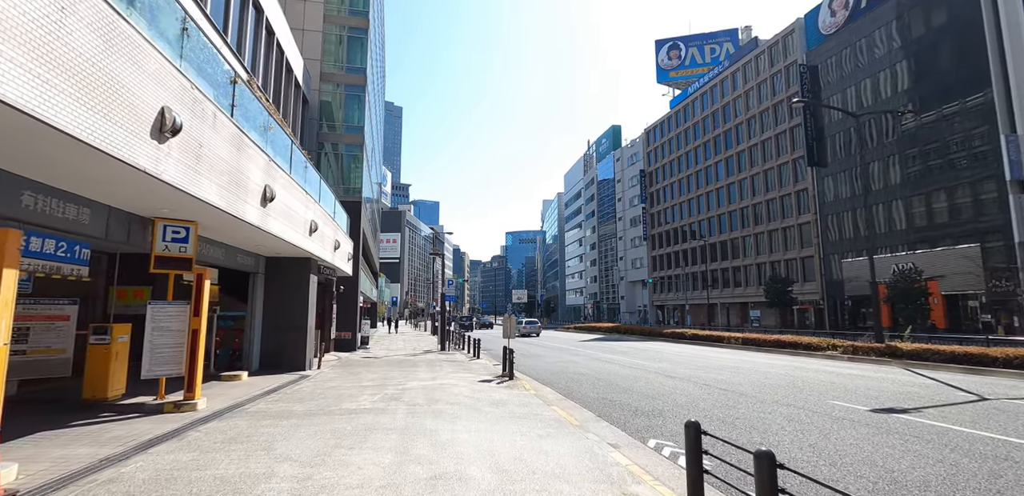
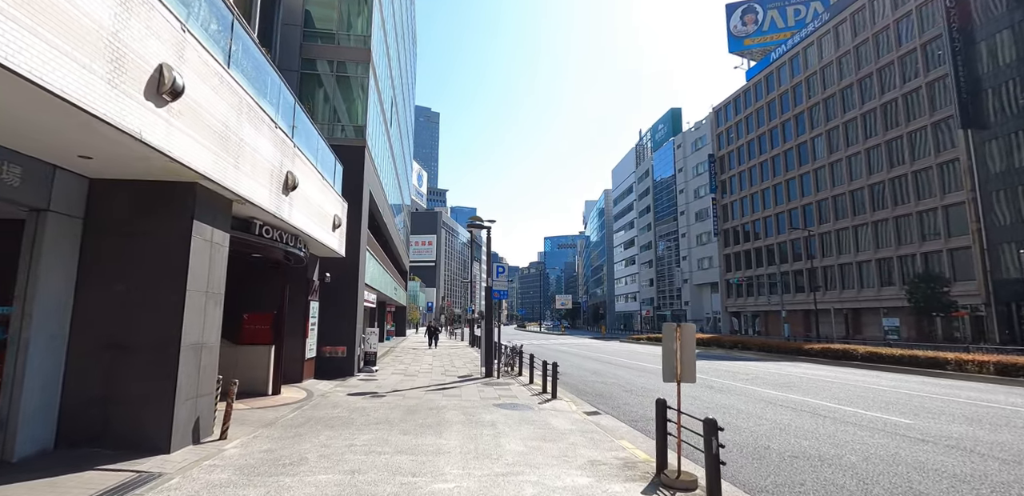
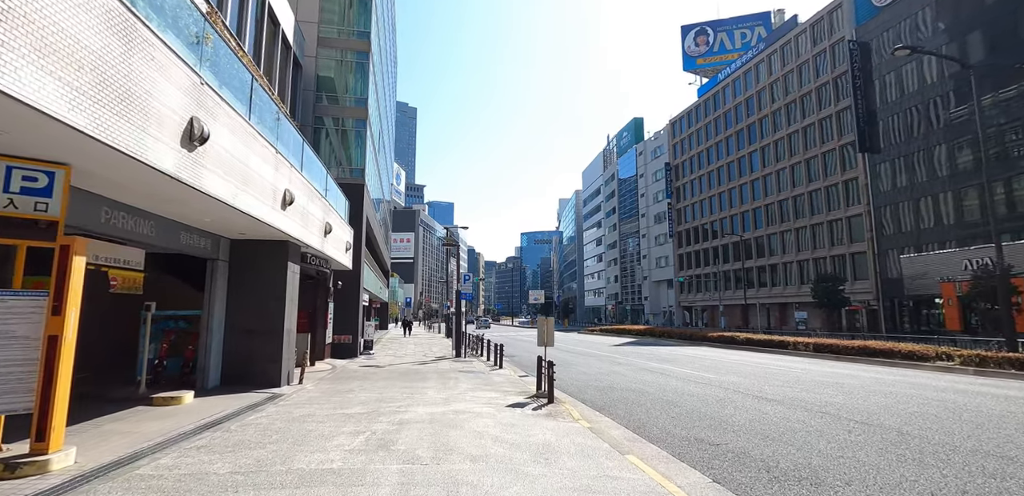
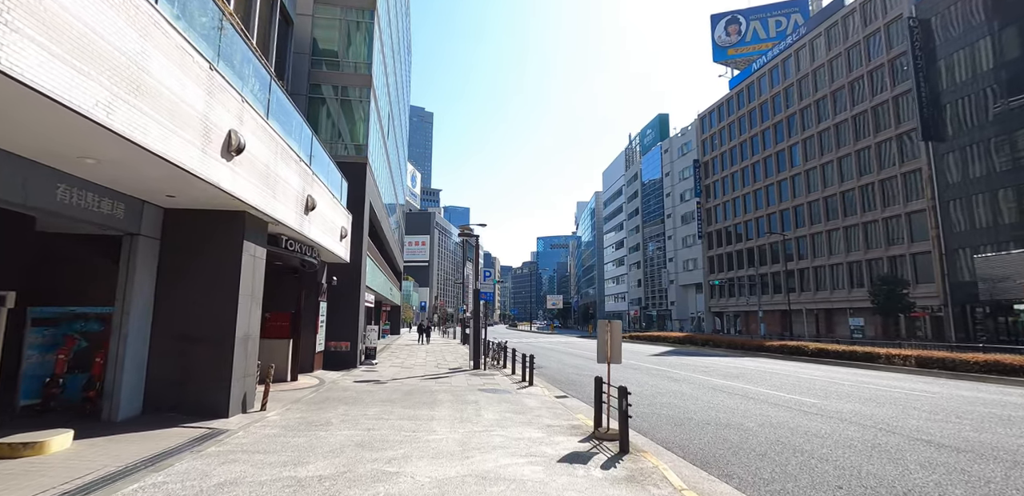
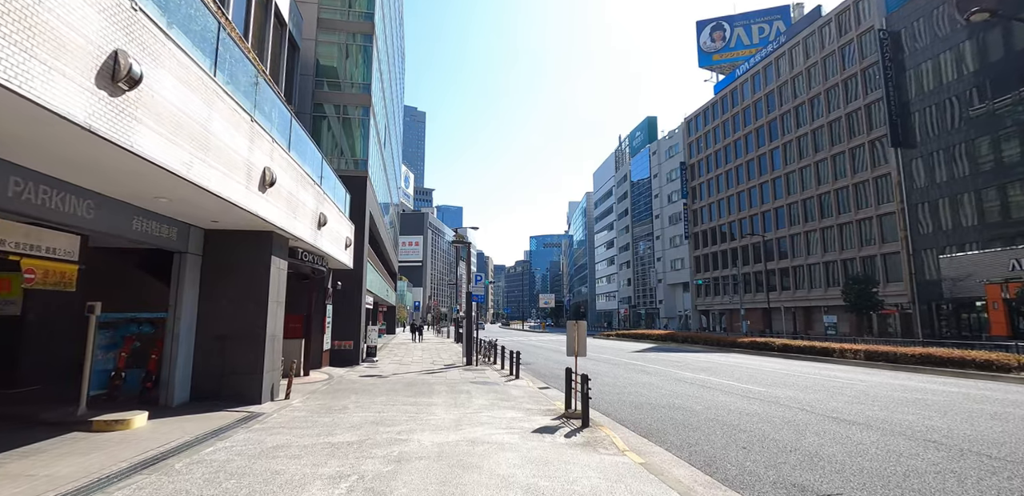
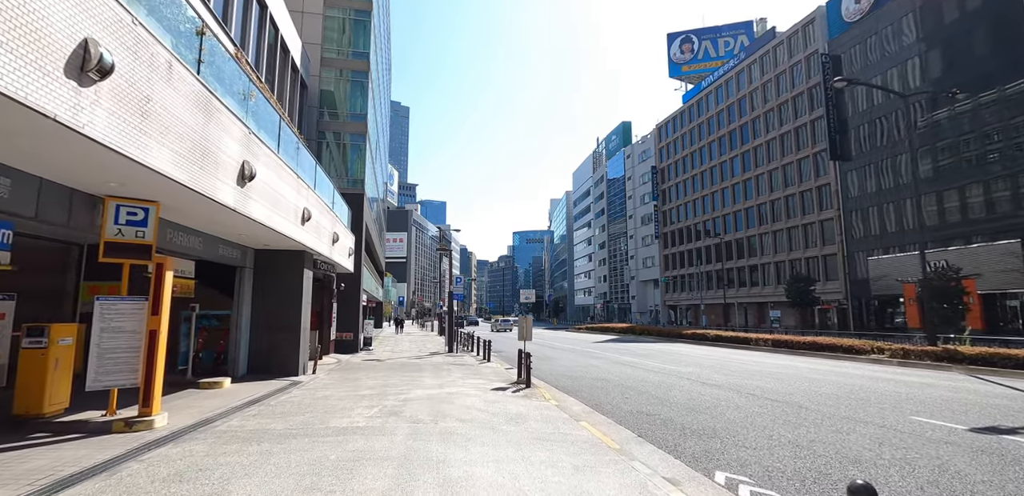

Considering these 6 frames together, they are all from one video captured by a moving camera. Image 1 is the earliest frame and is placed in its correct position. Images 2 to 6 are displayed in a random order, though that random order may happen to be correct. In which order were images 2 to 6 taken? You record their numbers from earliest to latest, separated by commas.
6, 3, 5, 4, 2
